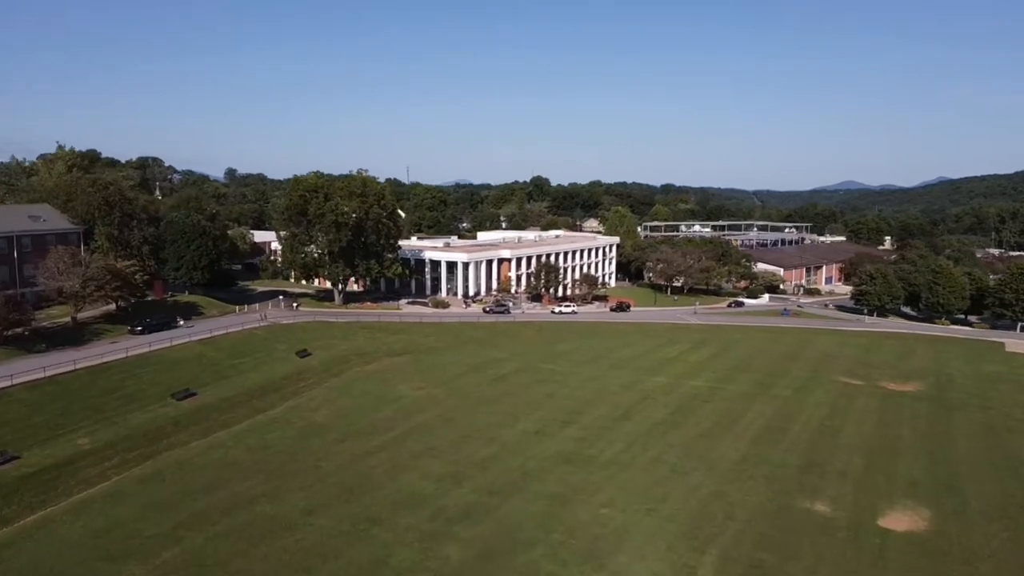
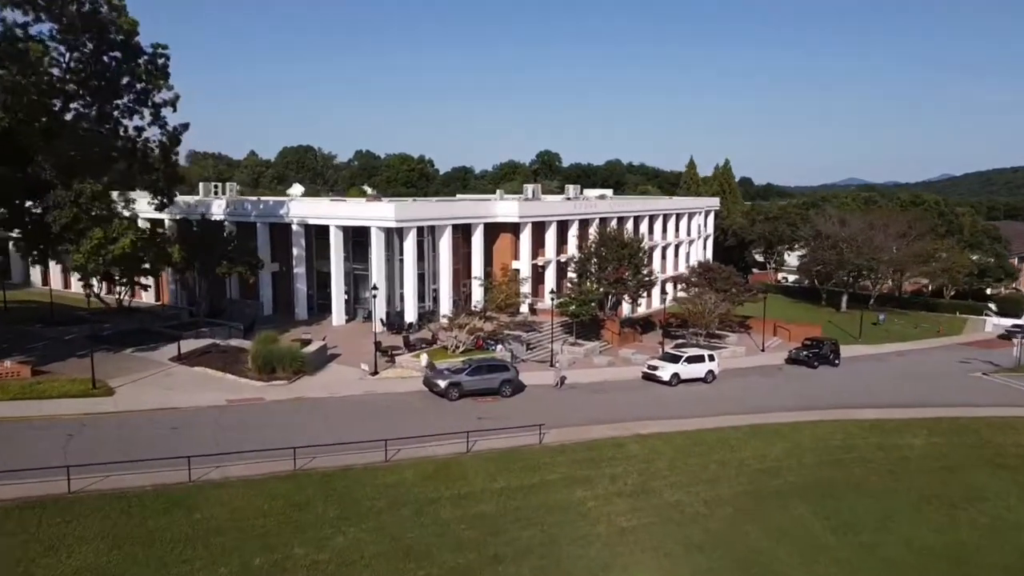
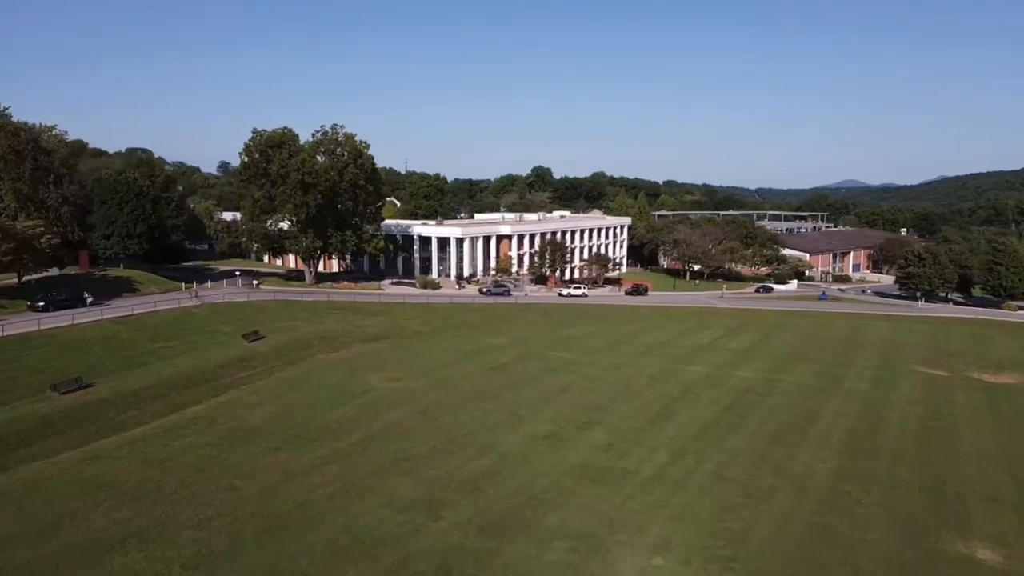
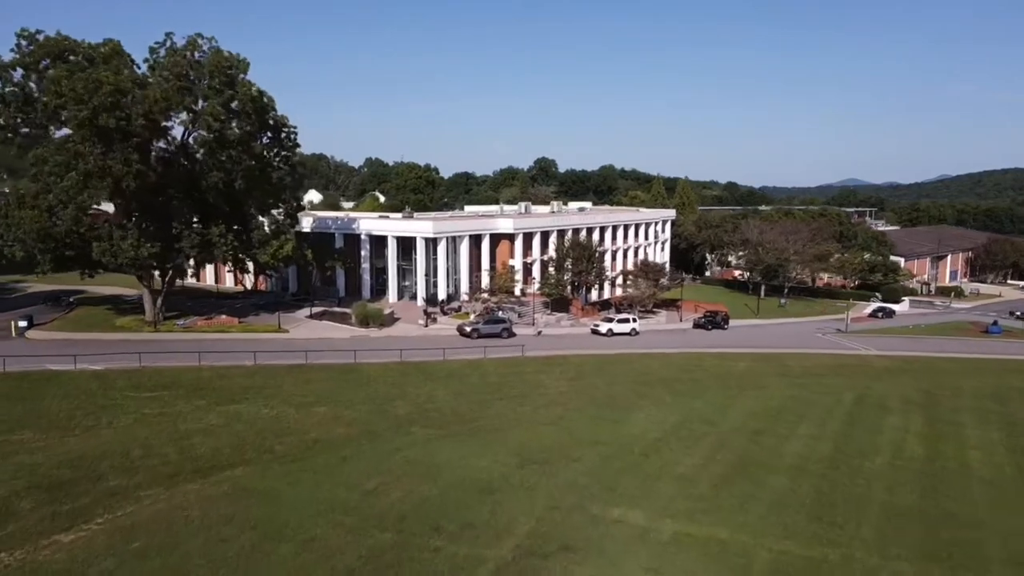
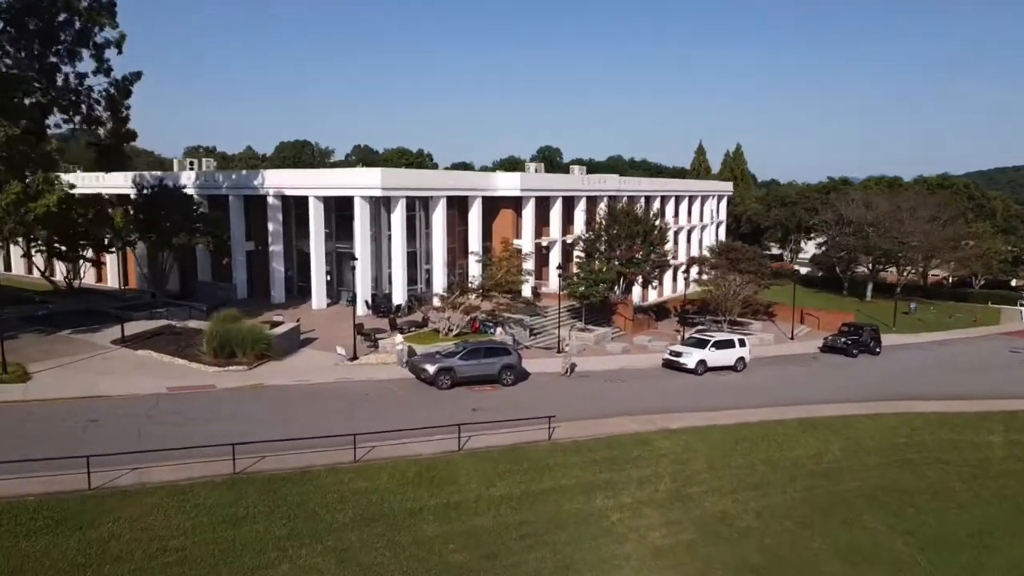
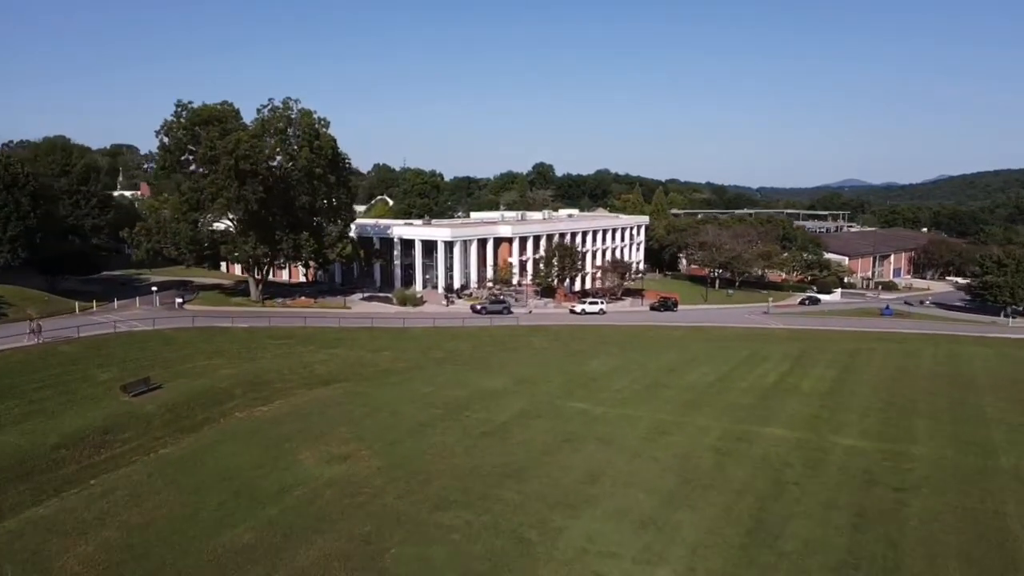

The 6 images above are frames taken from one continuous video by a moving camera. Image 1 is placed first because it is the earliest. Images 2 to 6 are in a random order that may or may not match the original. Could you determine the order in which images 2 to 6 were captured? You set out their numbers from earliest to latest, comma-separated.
3, 6, 4, 2, 5
